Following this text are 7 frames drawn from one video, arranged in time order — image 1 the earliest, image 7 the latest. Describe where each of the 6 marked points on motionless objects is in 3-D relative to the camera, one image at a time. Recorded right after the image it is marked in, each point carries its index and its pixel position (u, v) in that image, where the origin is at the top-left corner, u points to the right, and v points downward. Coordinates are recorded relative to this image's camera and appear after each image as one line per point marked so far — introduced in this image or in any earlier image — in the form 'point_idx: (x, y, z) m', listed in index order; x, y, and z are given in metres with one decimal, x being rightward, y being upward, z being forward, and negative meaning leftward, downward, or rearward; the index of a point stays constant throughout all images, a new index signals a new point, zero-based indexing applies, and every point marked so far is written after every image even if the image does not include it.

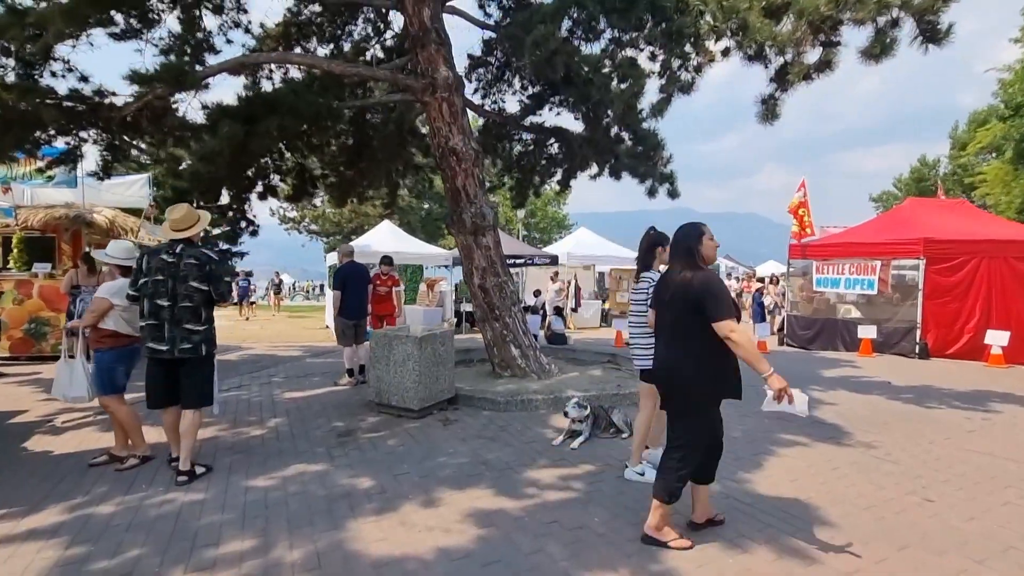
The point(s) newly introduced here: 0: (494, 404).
0: (-0.2, -1.5, +6.3) m
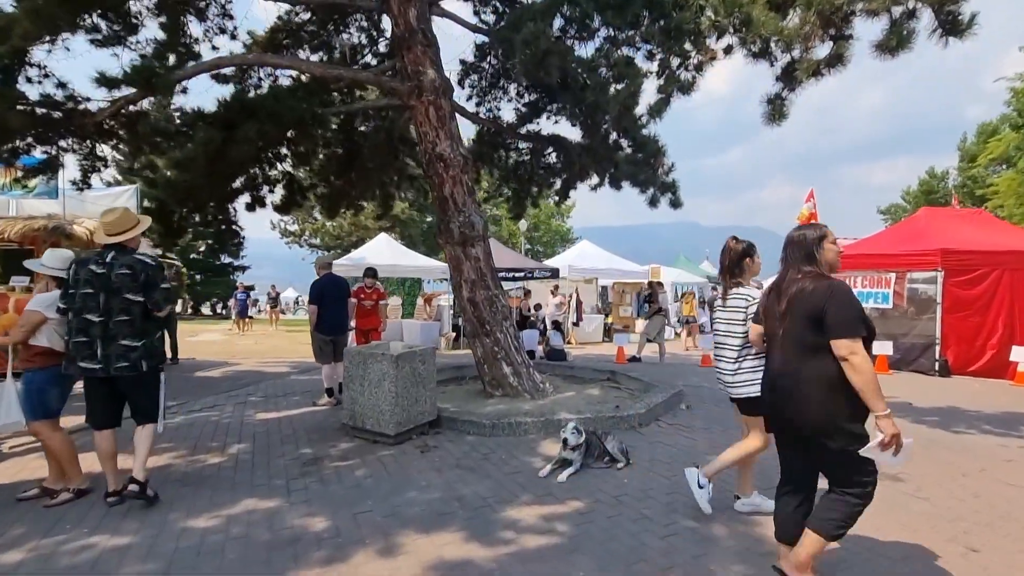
0: (-0.4, -1.7, +5.8) m
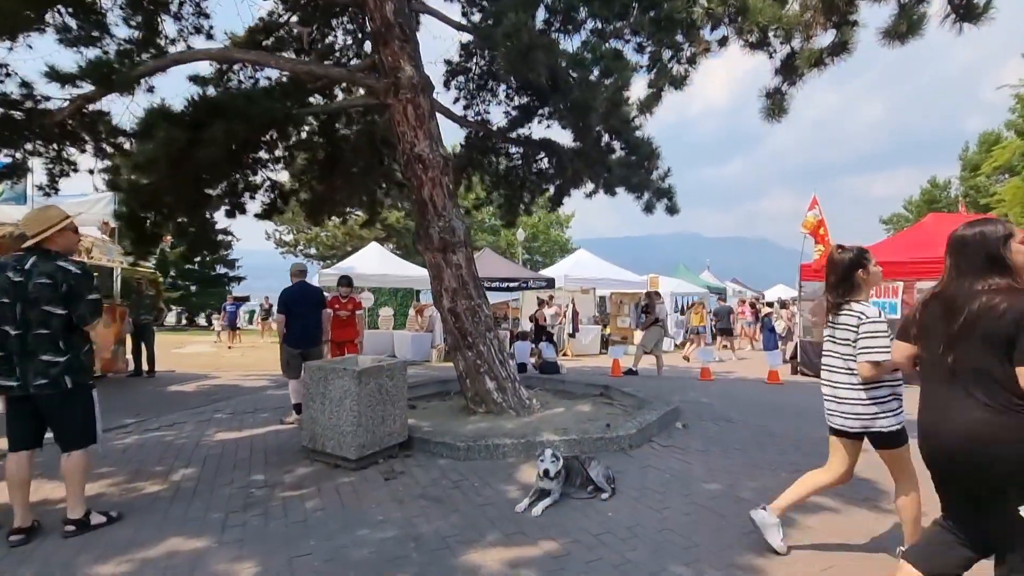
0: (-0.6, -1.7, +5.3) m
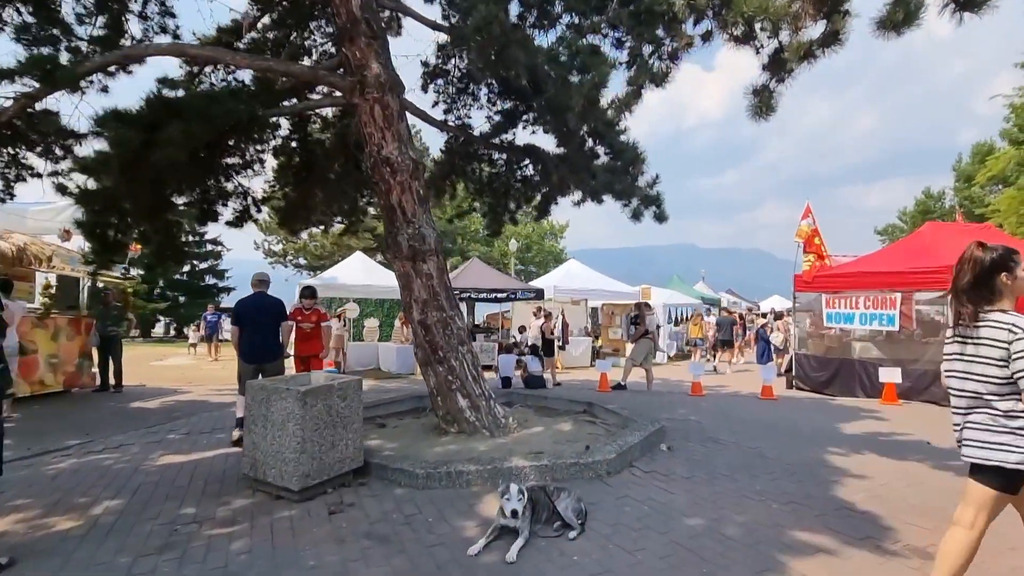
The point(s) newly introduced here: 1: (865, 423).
0: (-1.0, -1.9, +4.8) m
1: (+5.6, -2.2, +7.9) m
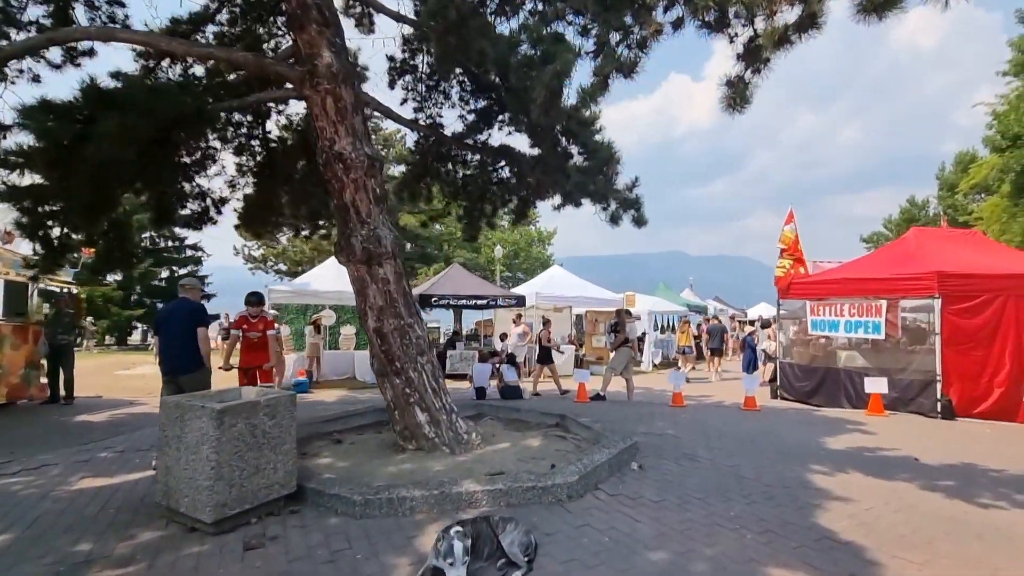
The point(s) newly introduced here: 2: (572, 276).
0: (-1.4, -1.9, +4.3) m
1: (+5.1, -2.3, +7.5) m
2: (+2.4, +0.5, +19.6) m
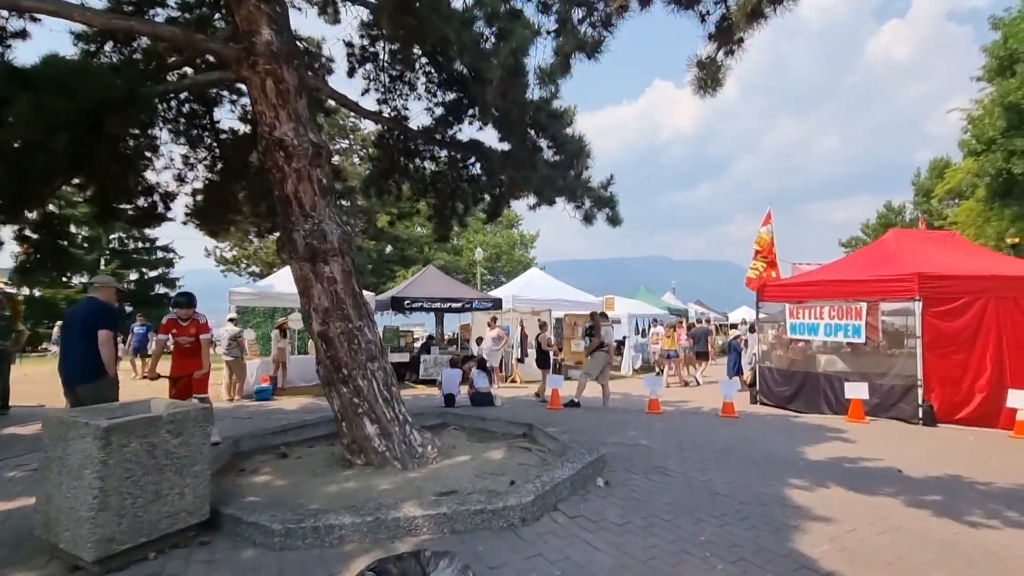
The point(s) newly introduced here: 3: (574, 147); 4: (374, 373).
0: (-1.9, -1.9, +3.7) m
1: (+4.6, -2.3, +7.1) m
2: (+1.5, +0.4, +19.2) m
3: (+1.0, +2.3, +8.0) m
4: (-1.7, -1.0, +5.9) m
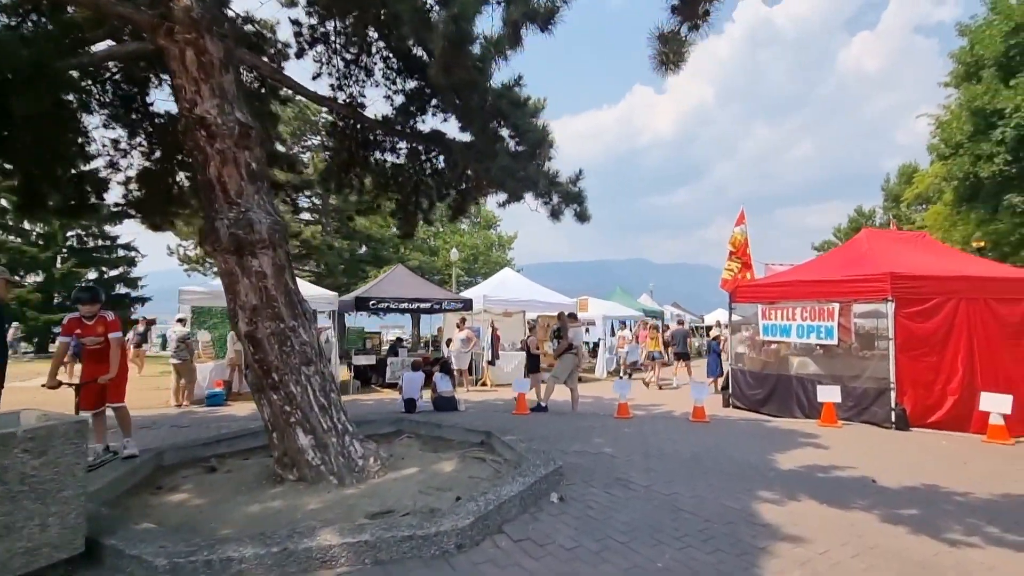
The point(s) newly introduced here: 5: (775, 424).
0: (-2.3, -1.8, +3.2) m
1: (+4.0, -2.3, +6.8) m
2: (+0.5, +0.3, +18.8) m
3: (+0.4, +2.3, +7.5) m
4: (-2.2, -1.0, +5.3) m
5: (+4.8, -2.5, +9.0) m
